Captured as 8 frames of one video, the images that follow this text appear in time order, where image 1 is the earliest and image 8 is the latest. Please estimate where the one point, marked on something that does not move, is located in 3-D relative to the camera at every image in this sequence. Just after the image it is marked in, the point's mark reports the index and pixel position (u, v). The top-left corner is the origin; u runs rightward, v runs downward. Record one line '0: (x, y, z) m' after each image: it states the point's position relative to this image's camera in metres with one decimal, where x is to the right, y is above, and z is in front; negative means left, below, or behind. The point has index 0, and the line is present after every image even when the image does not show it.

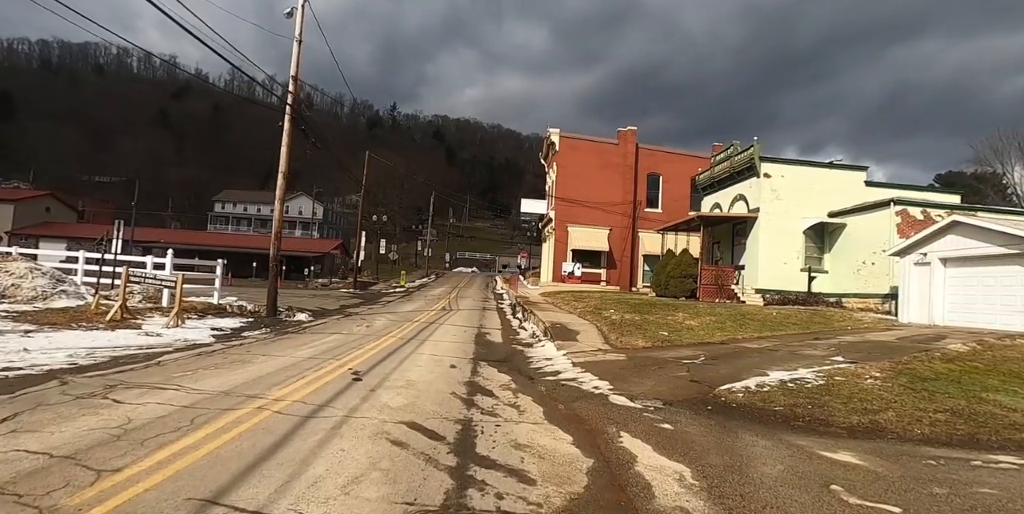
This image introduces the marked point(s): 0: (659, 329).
0: (+3.8, -1.9, +12.2) m
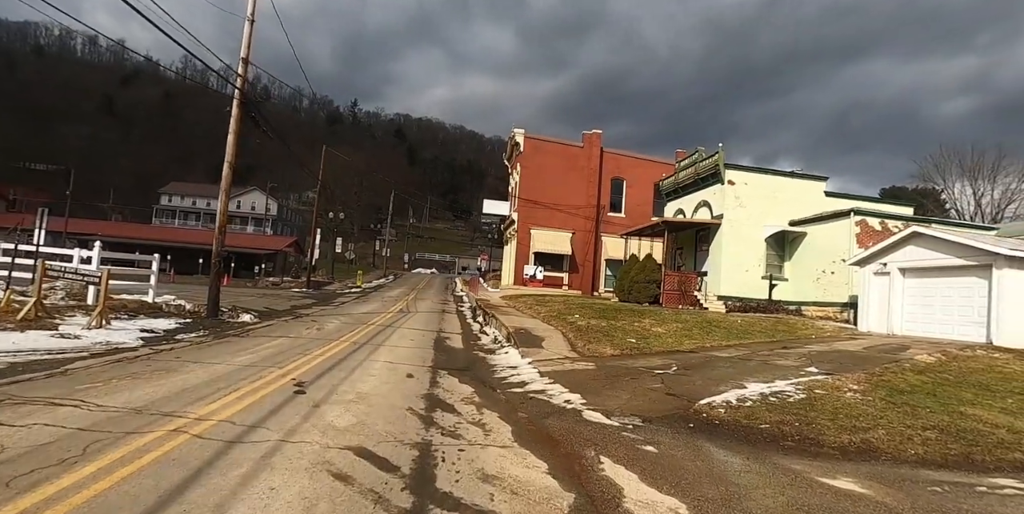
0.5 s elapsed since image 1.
0: (+2.8, -2.0, +11.8) m
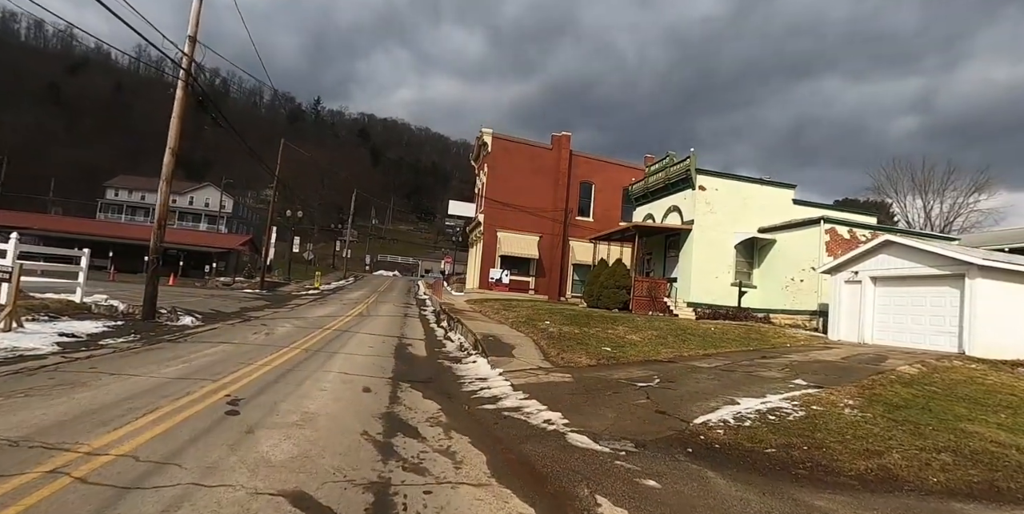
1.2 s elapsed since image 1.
0: (+2.1, -2.1, +11.1) m
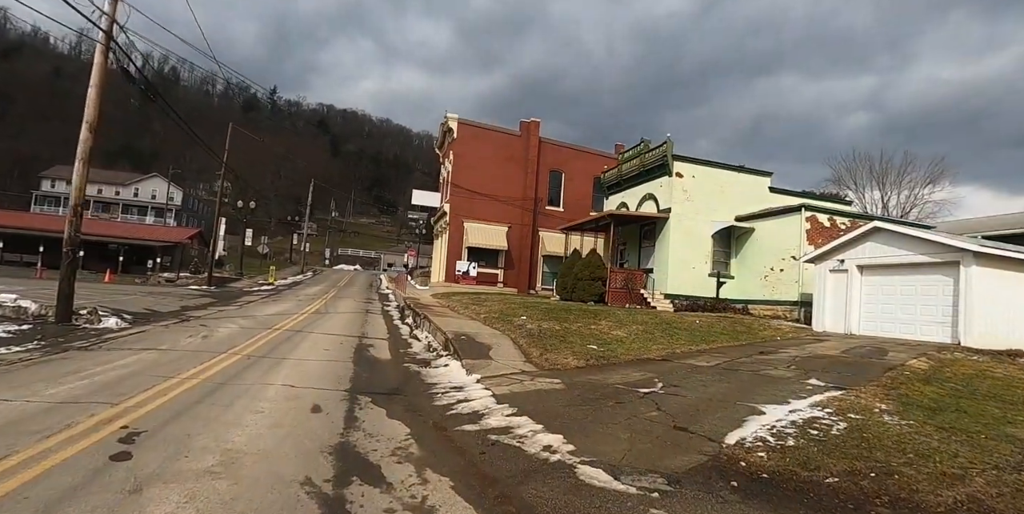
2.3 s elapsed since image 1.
0: (+1.6, -1.8, +10.1) m
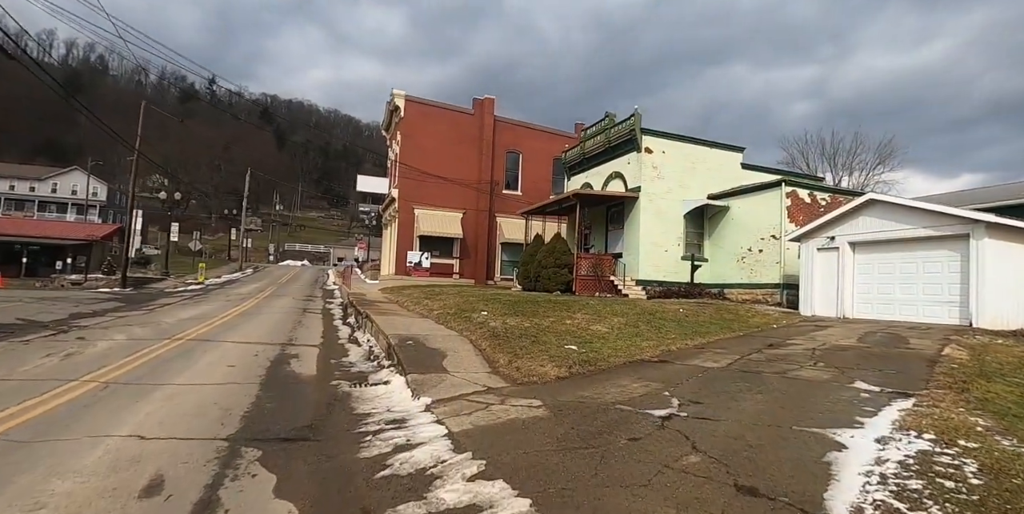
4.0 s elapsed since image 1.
0: (+0.9, -1.5, +8.2) m
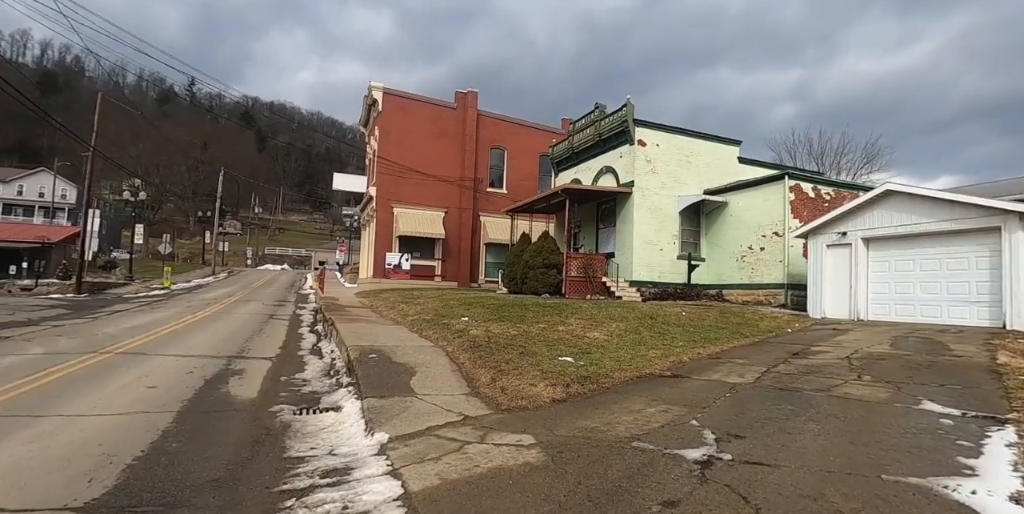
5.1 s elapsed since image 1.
0: (+0.7, -1.4, +7.0) m
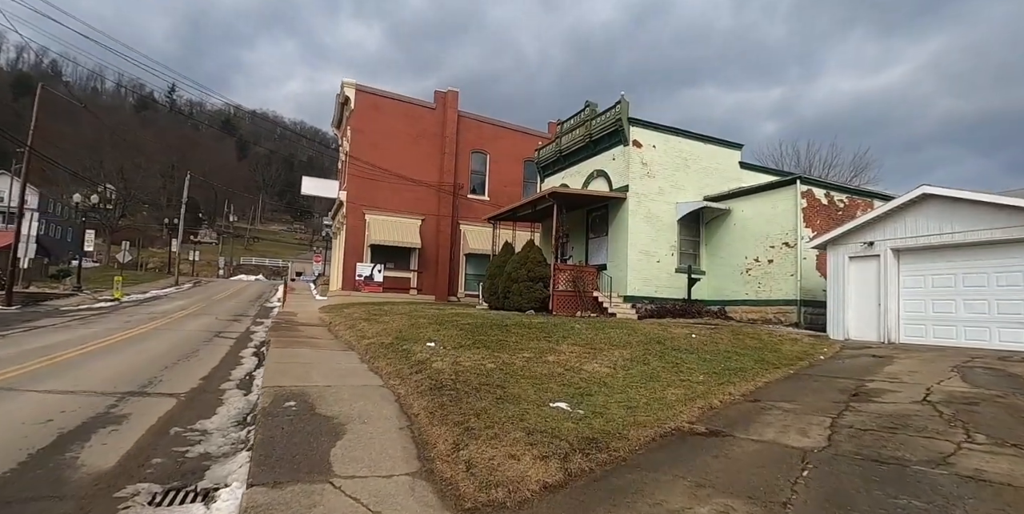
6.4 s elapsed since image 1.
0: (+0.4, -1.5, +5.3) m
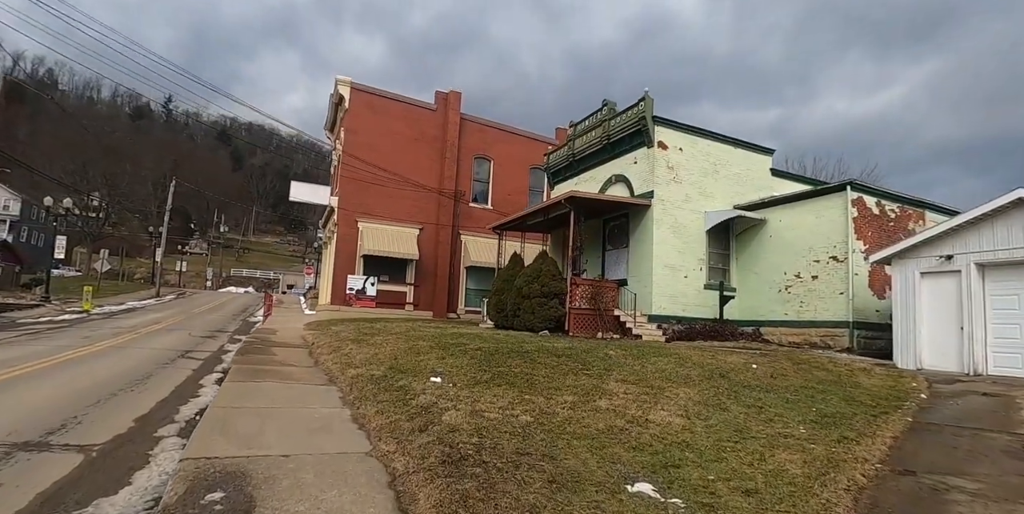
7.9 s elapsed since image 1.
0: (+0.8, -1.6, +3.6) m
